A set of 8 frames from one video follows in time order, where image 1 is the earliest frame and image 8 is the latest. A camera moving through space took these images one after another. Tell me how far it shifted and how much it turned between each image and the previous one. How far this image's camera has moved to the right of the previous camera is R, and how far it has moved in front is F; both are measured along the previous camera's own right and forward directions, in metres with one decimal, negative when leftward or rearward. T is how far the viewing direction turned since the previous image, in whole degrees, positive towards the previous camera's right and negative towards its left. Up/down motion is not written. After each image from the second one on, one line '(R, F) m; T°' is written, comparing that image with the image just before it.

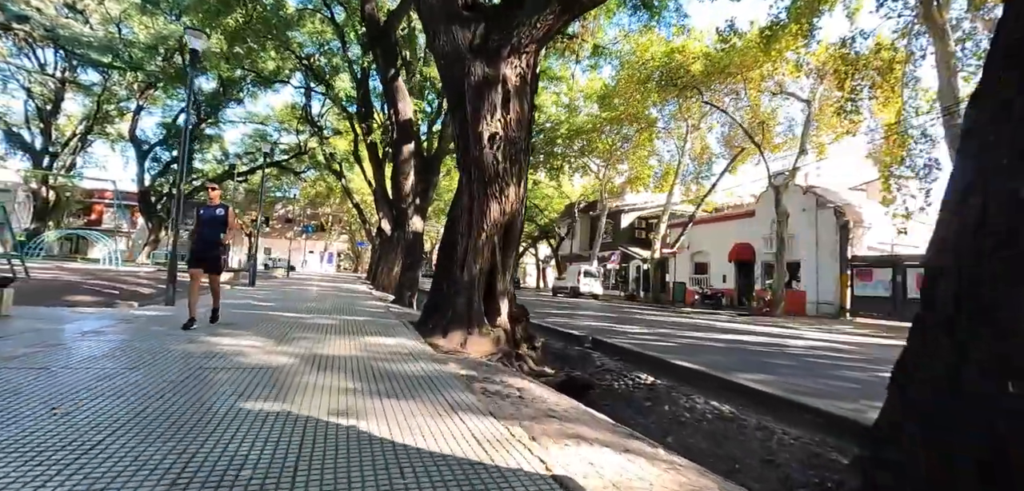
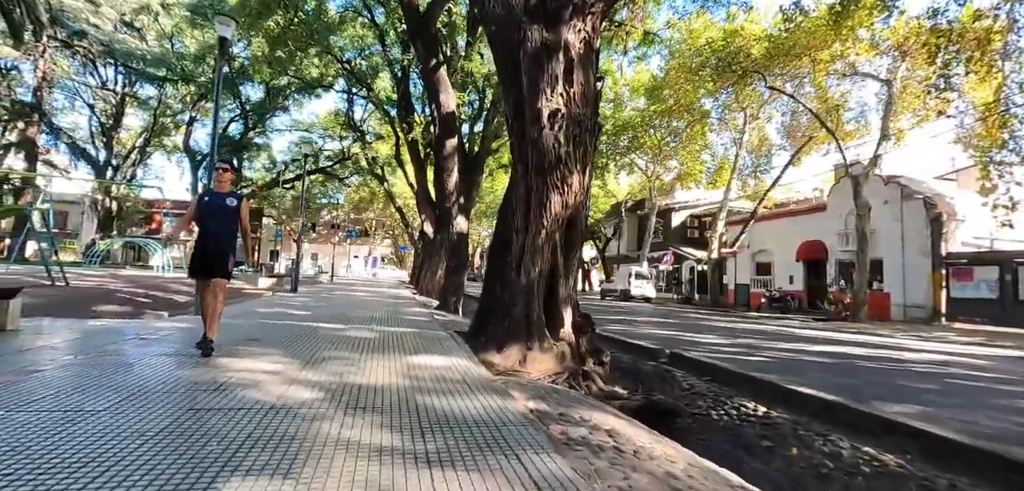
(-0.3, +1.1) m; -5°
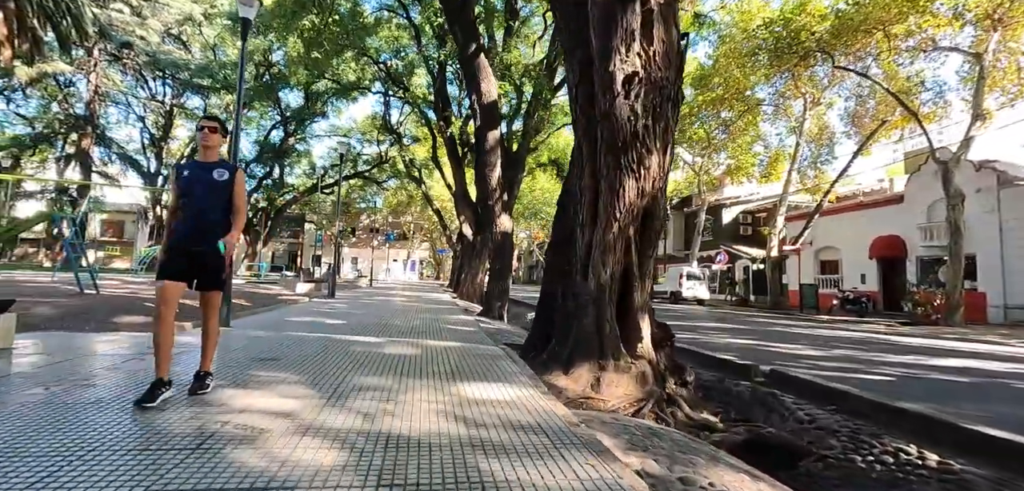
(-0.3, +1.0) m; -4°
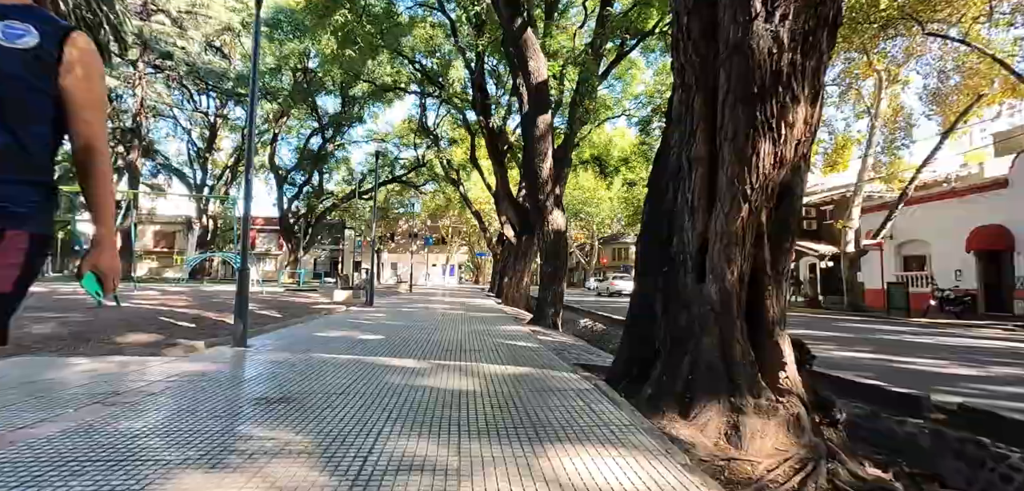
(-0.4, +1.3) m; -4°
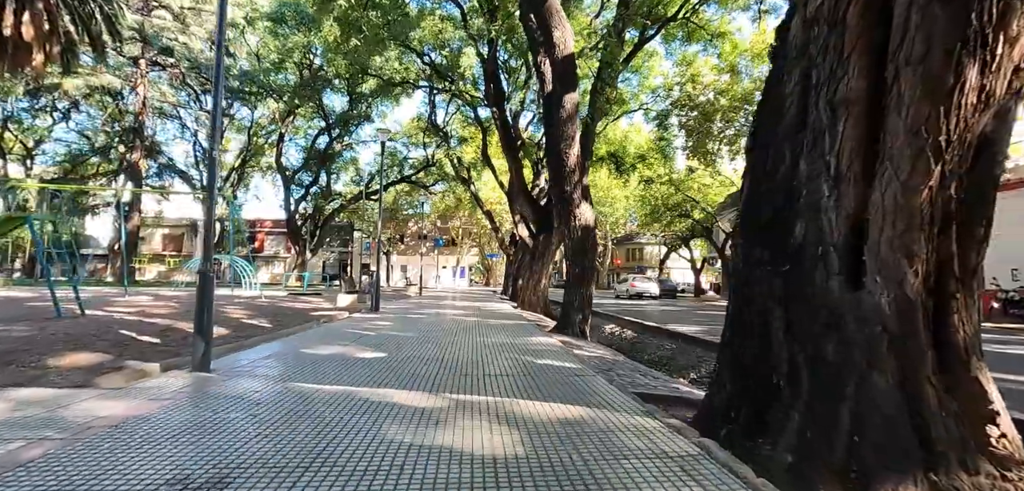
(-0.2, +1.2) m; -1°
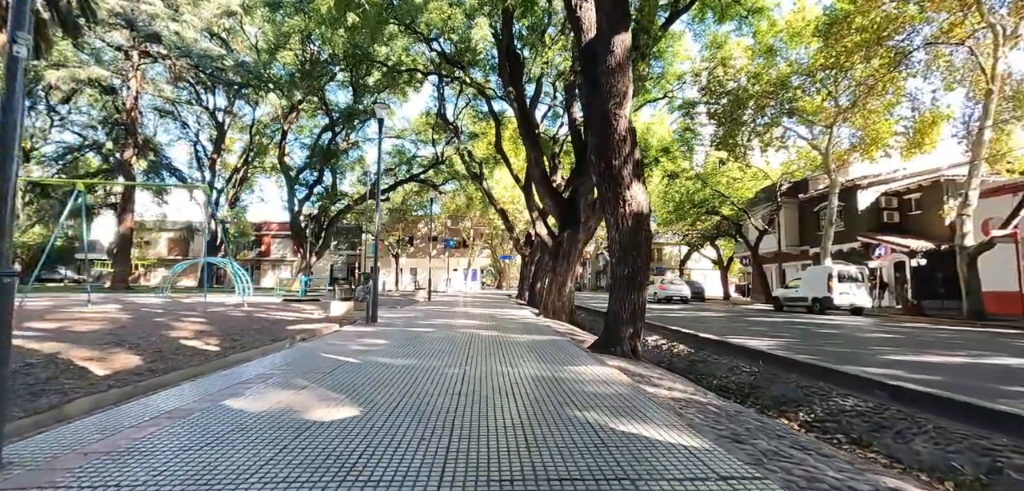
(-0.3, +2.1) m; -1°
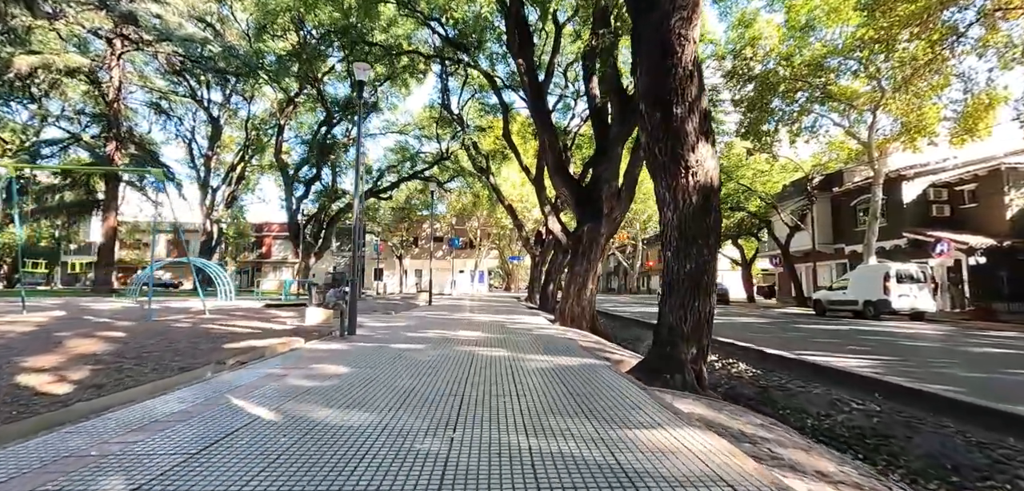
(-0.1, +2.1) m; -1°
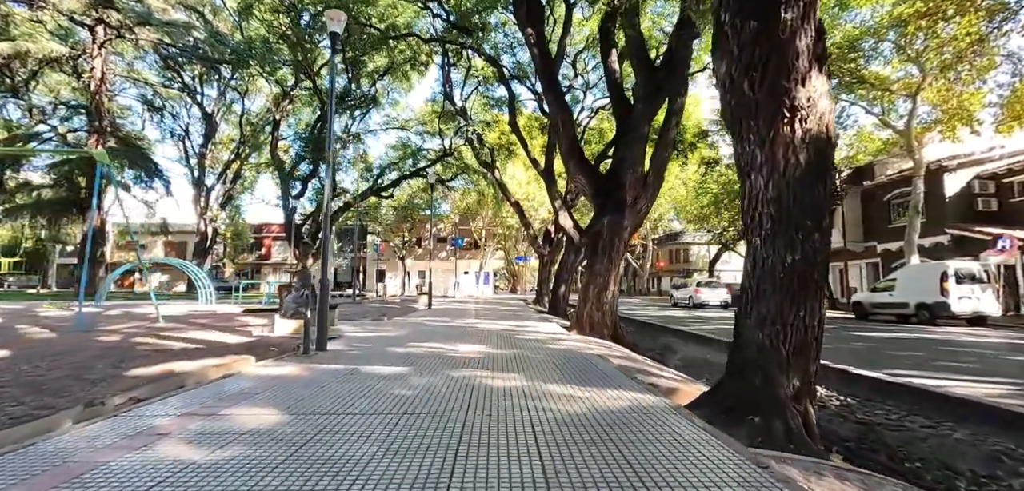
(-0.1, +1.7) m; -1°
